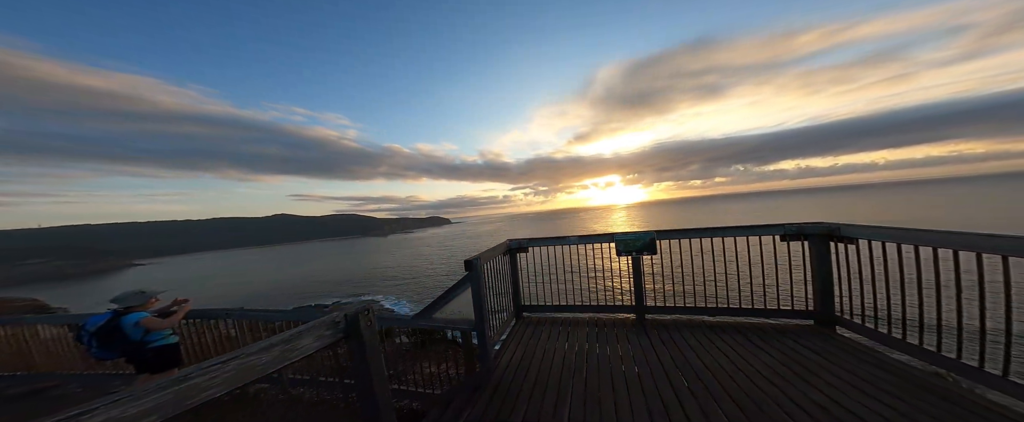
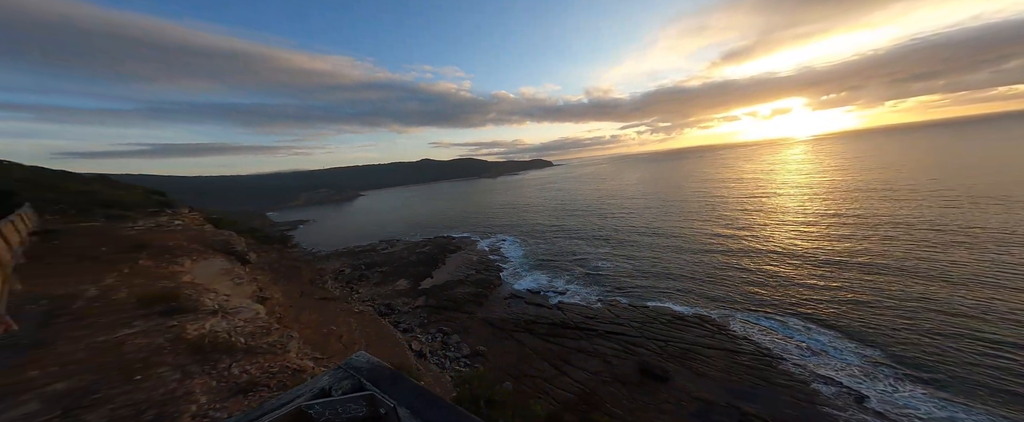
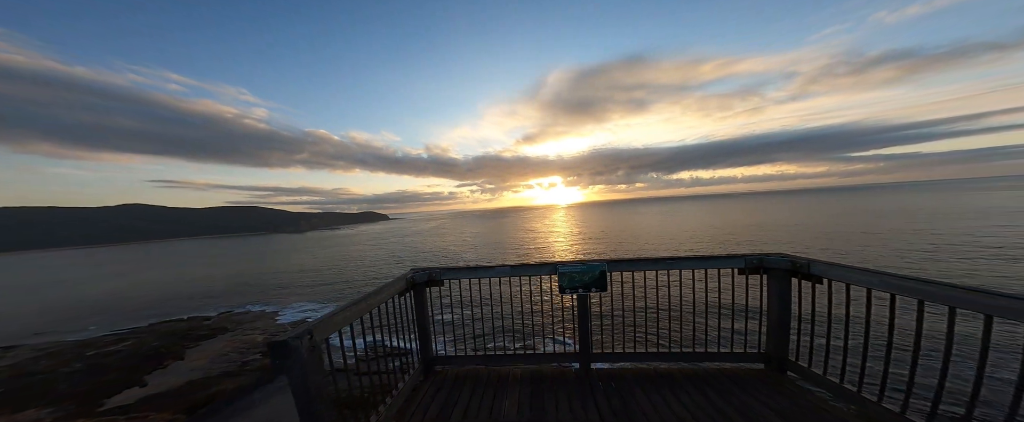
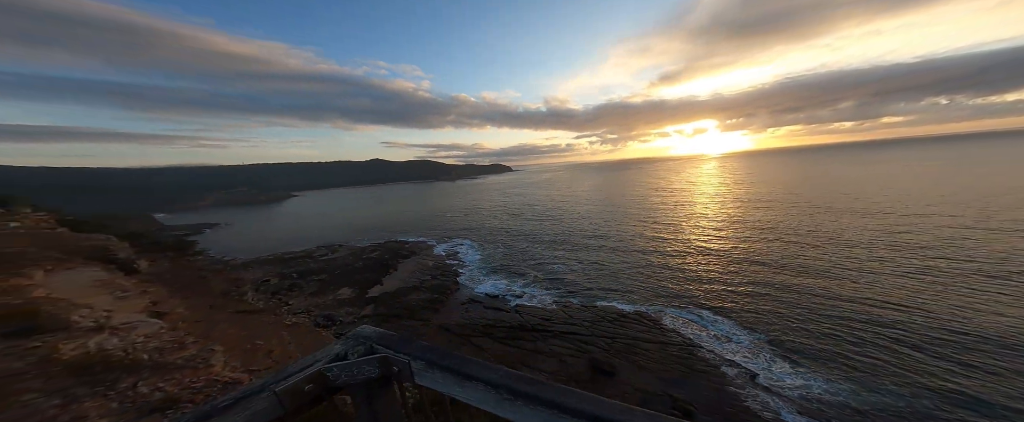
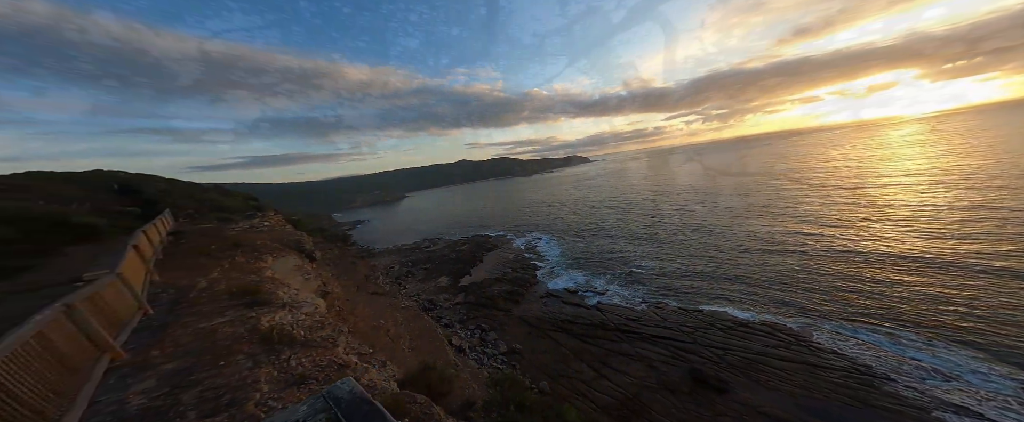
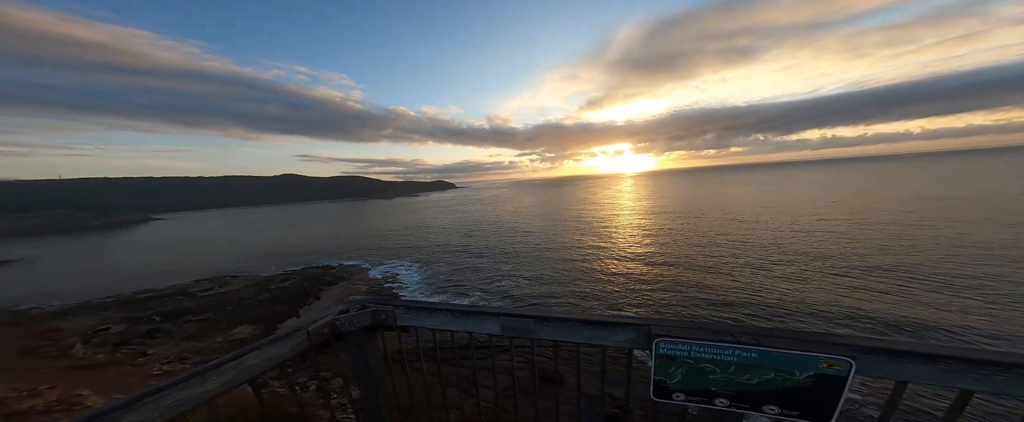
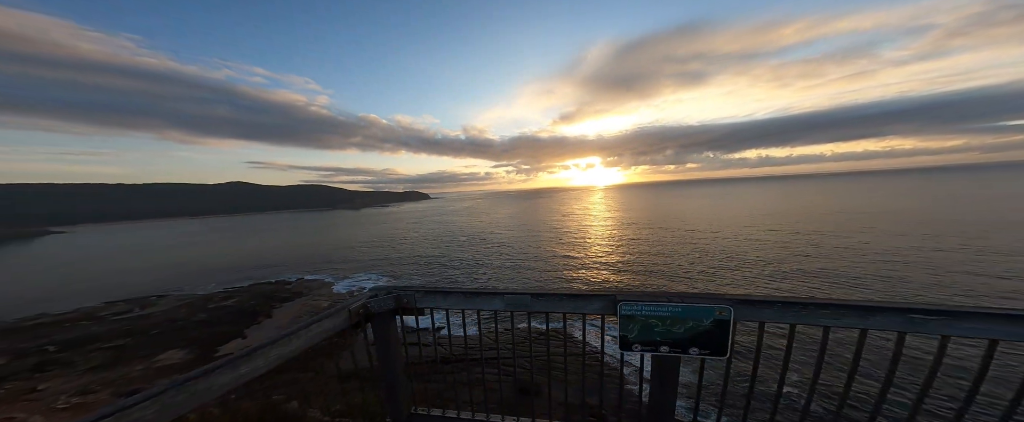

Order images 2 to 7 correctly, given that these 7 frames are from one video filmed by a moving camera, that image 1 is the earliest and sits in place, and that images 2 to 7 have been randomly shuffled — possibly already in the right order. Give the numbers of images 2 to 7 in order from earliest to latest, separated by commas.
3, 7, 6, 4, 2, 5
